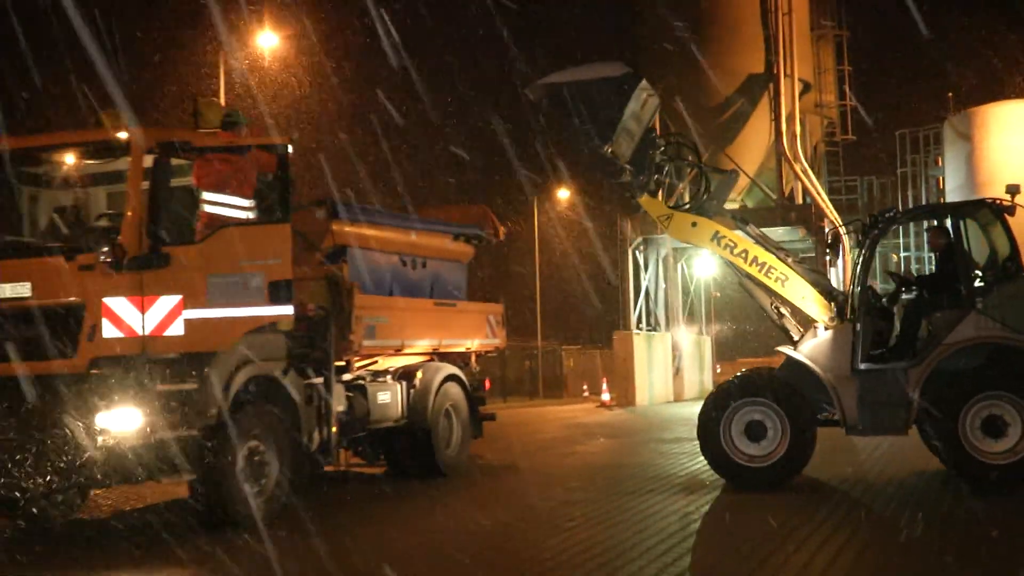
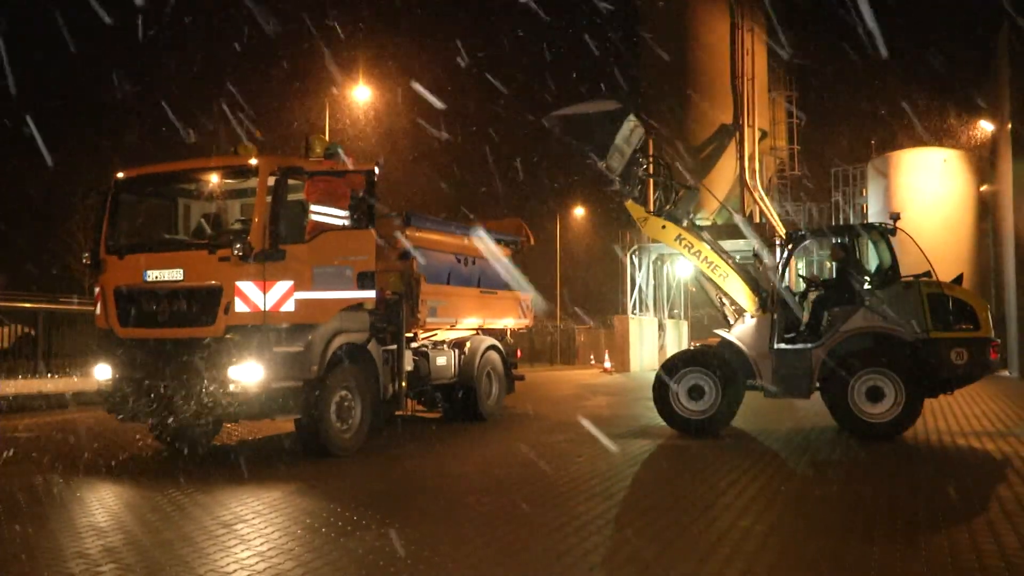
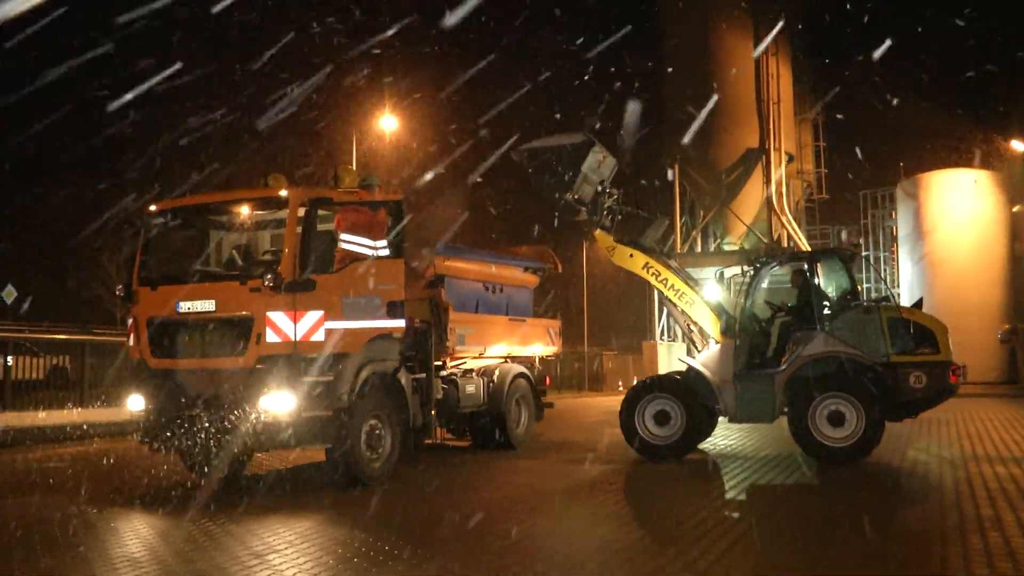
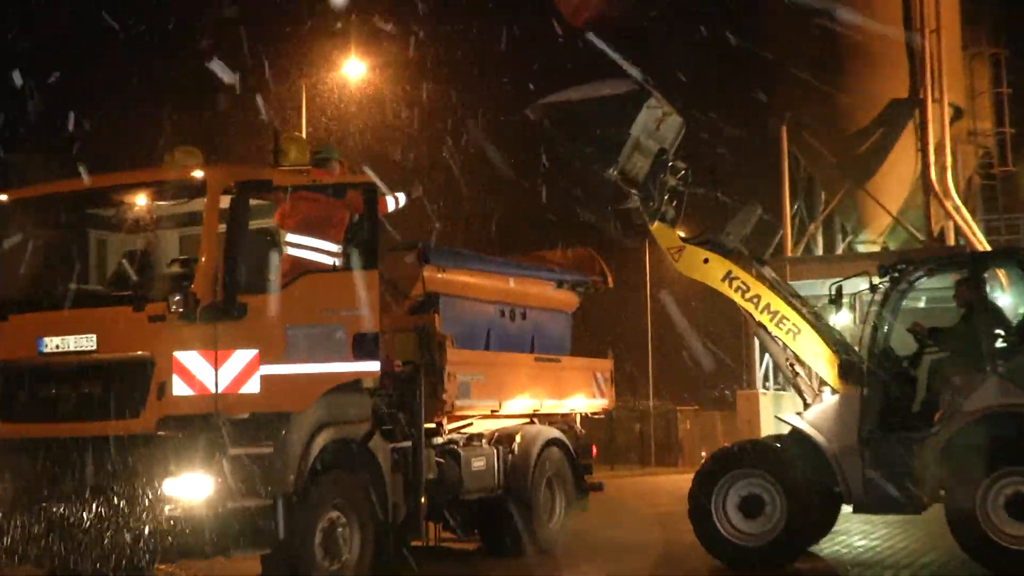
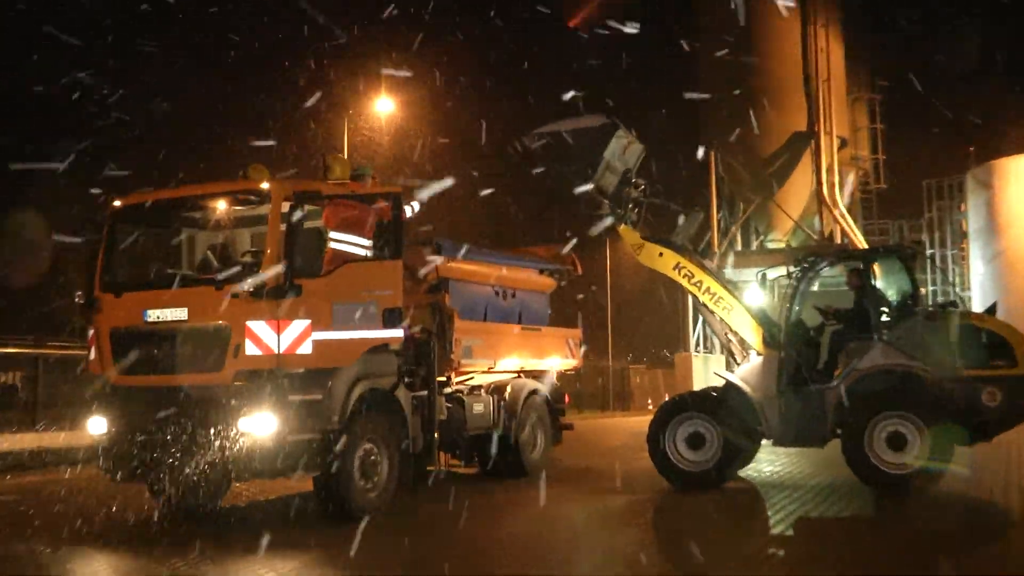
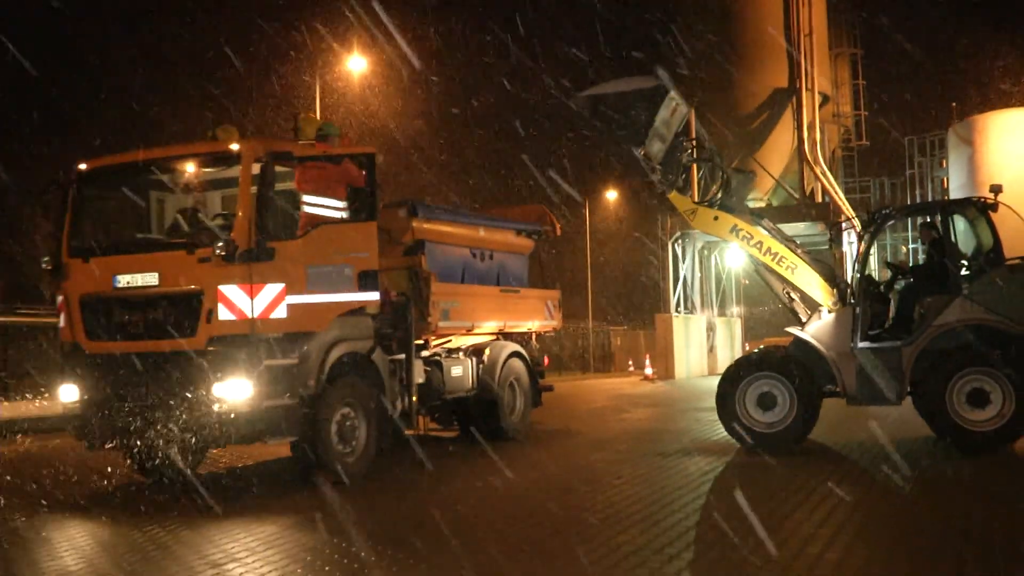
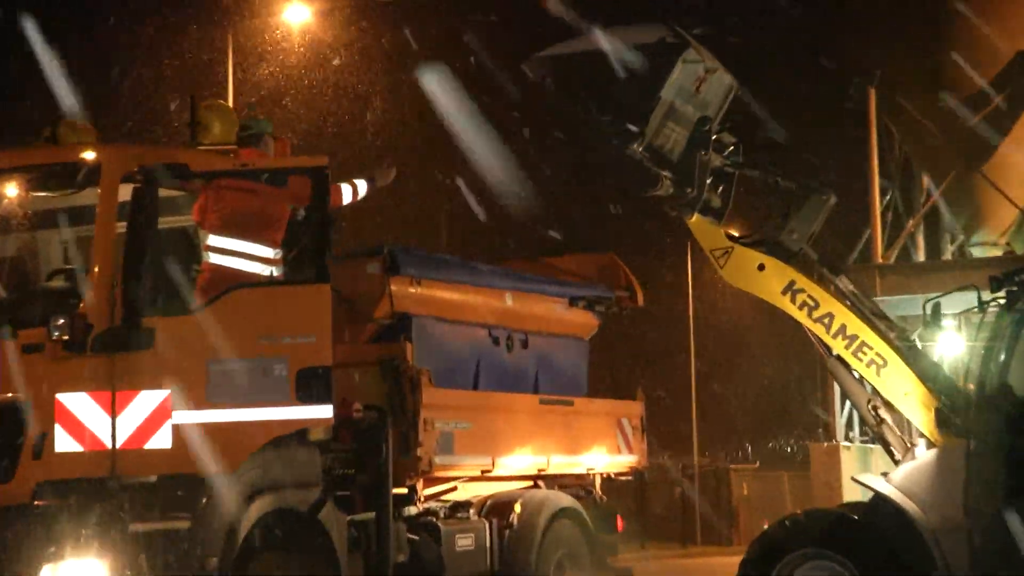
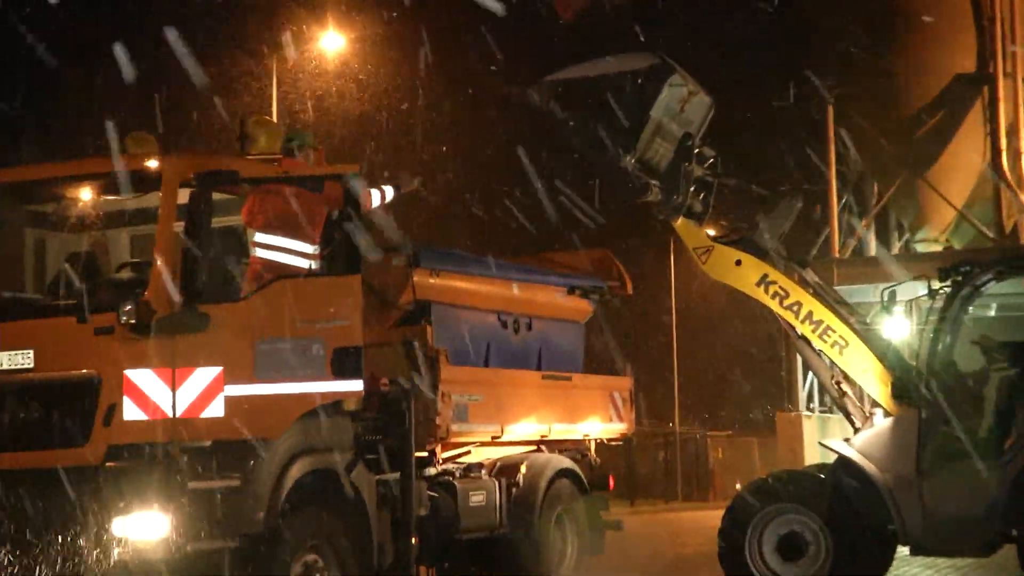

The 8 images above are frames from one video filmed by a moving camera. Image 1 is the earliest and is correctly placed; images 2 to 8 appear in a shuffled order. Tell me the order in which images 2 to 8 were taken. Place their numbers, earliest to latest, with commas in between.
6, 2, 3, 5, 4, 8, 7
